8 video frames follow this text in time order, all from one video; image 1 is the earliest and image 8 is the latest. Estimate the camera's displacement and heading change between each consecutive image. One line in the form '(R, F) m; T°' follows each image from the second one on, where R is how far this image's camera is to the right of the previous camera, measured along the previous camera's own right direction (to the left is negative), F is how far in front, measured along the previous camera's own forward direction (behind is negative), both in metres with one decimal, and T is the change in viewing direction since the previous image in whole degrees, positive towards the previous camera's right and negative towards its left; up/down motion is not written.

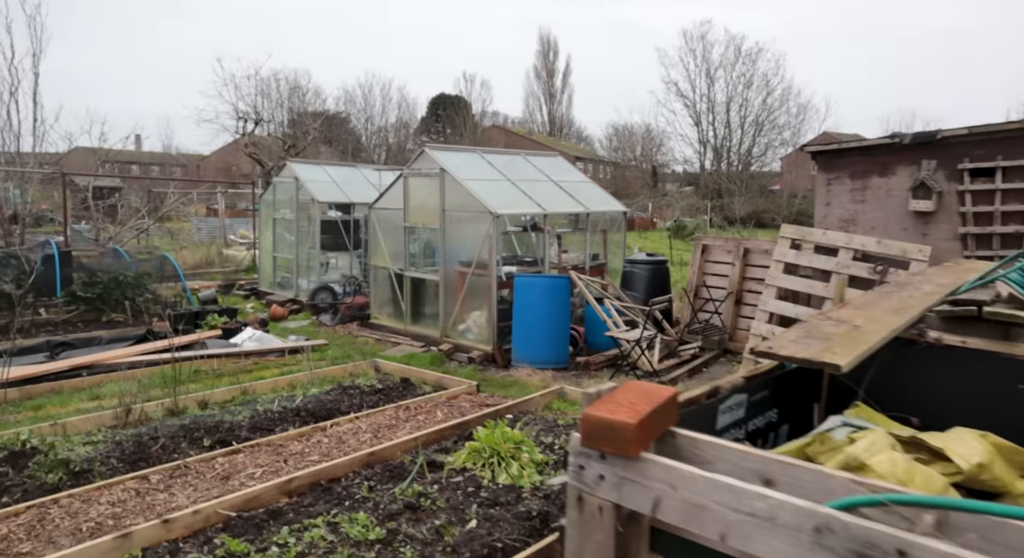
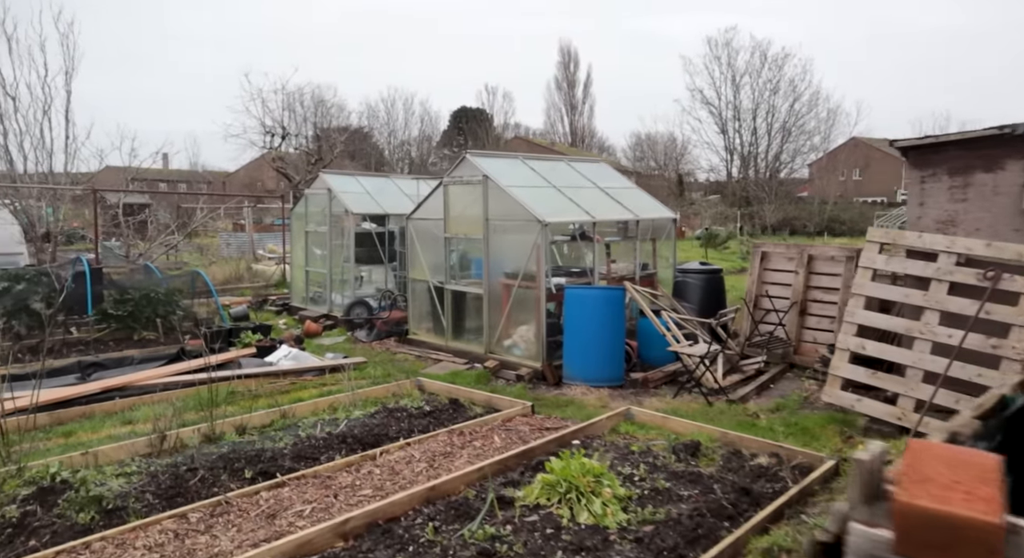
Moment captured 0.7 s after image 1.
(-0.3, +0.5) m; -2°
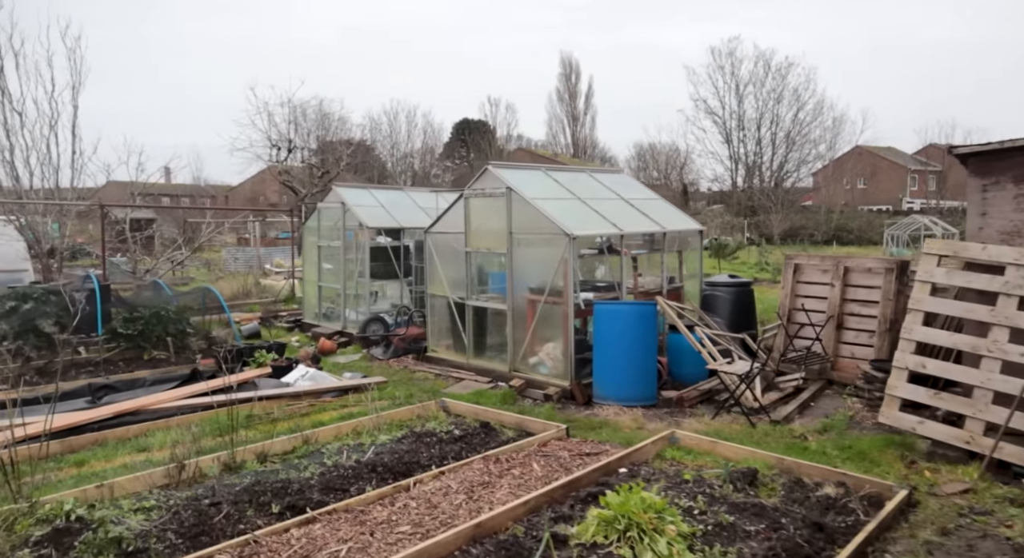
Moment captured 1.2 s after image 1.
(-0.3, +0.3) m; 0°
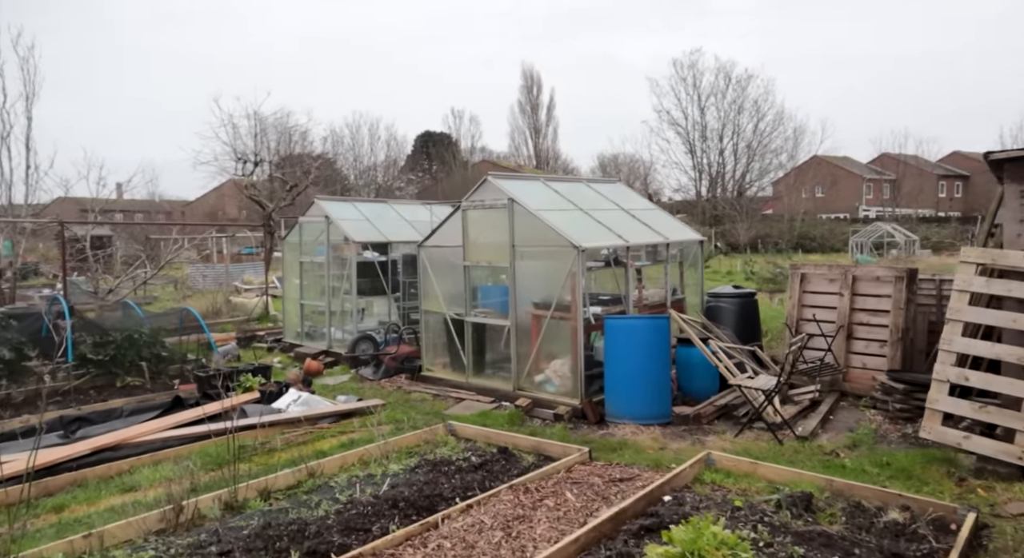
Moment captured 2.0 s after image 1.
(-0.5, +0.4) m; +3°
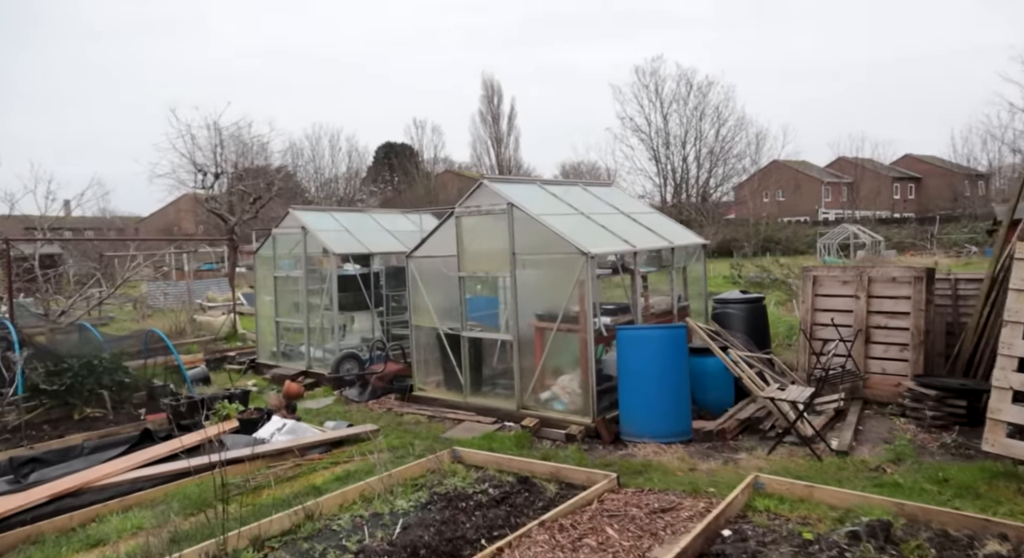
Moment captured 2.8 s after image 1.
(-0.4, +0.6) m; +3°
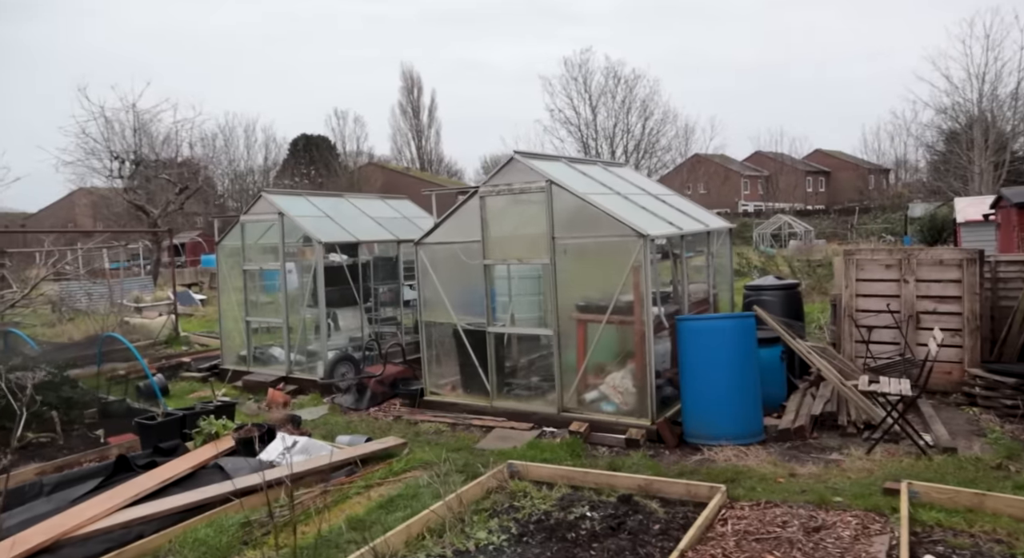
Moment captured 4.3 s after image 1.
(-1.1, +0.9) m; +7°
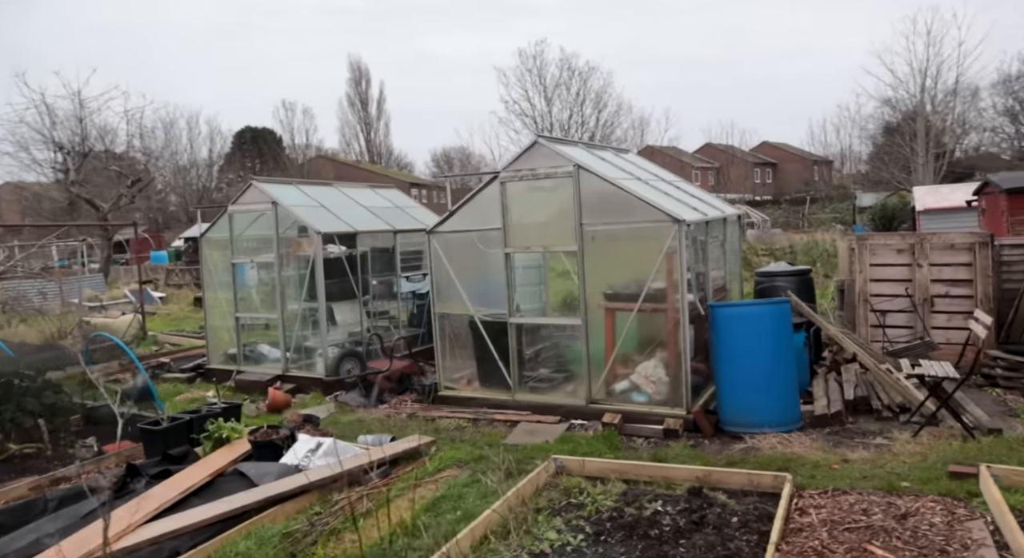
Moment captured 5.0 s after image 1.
(-0.7, +0.3) m; +4°
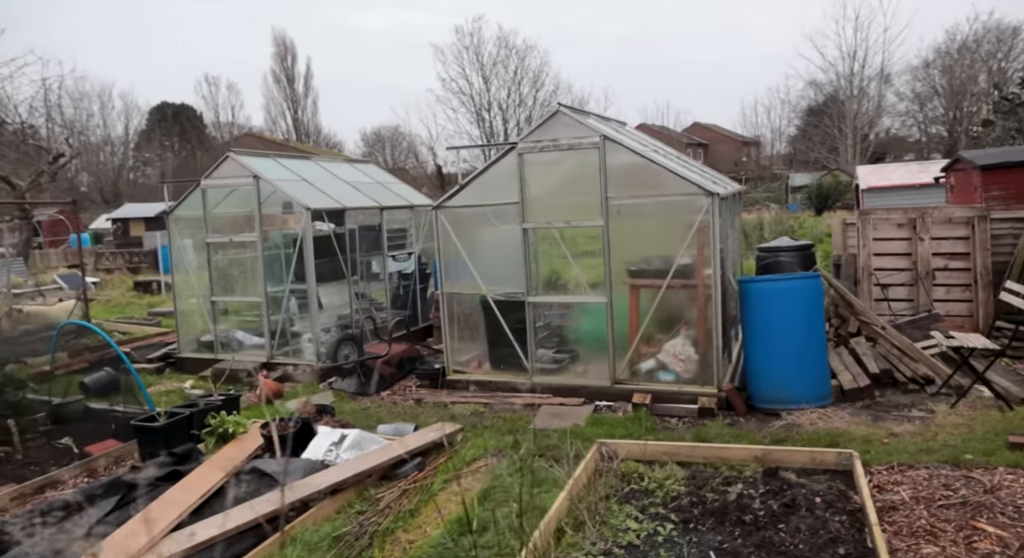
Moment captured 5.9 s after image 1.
(-0.8, +0.4) m; +6°
